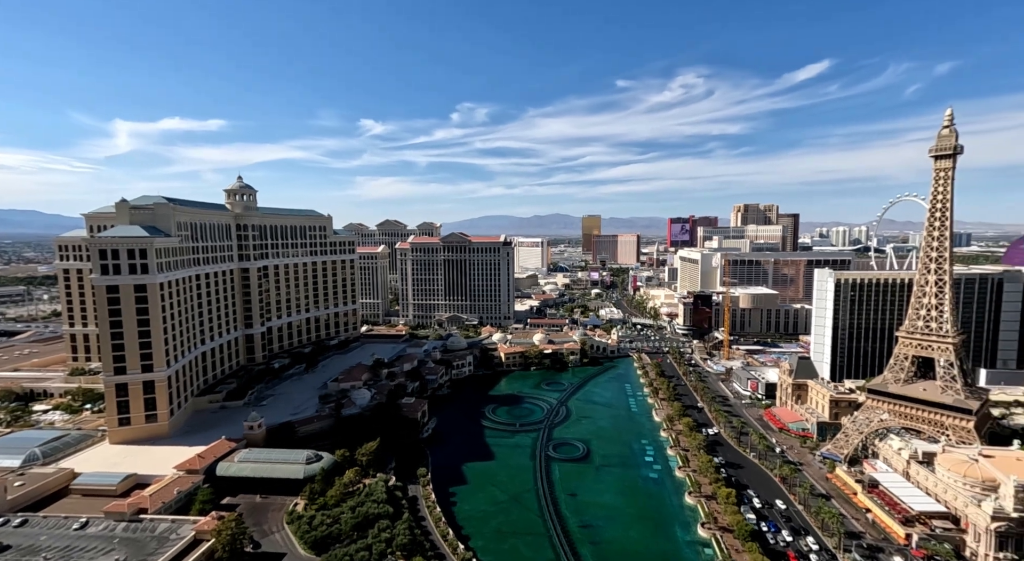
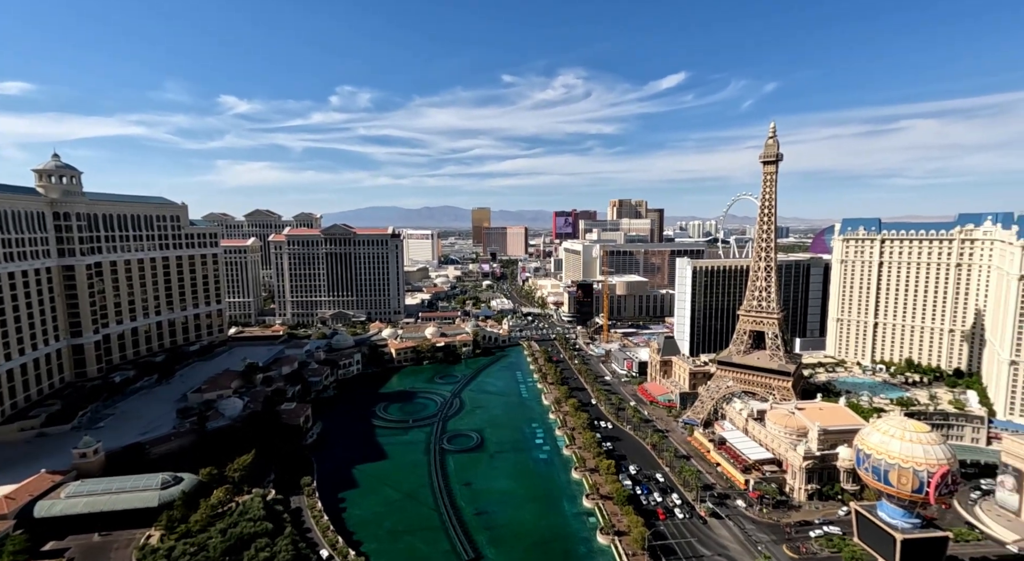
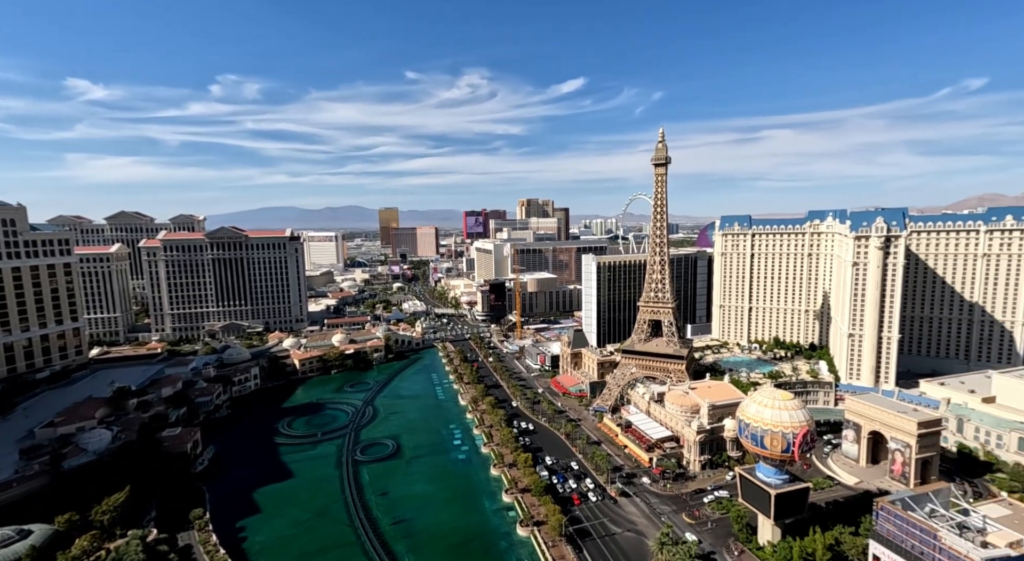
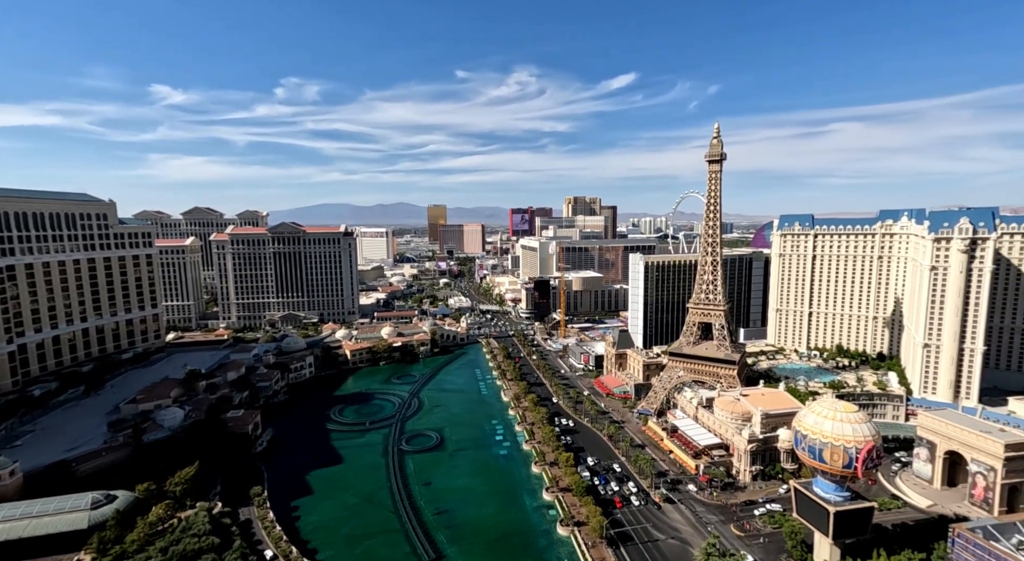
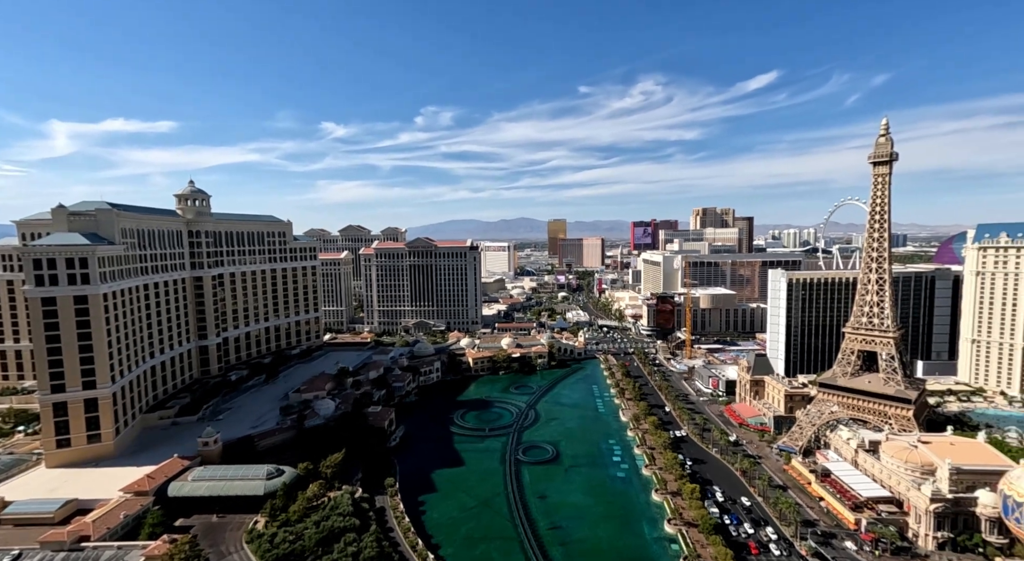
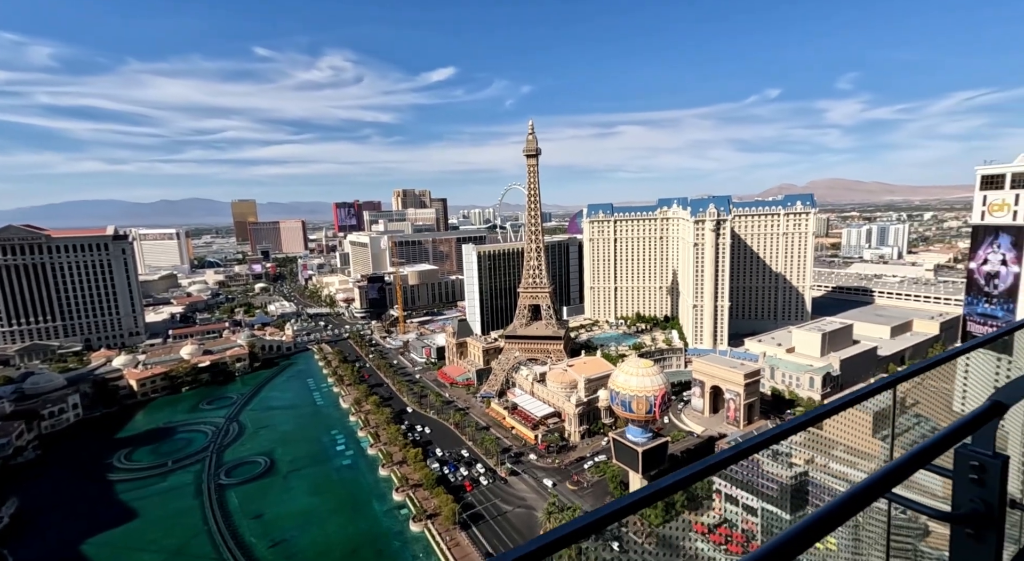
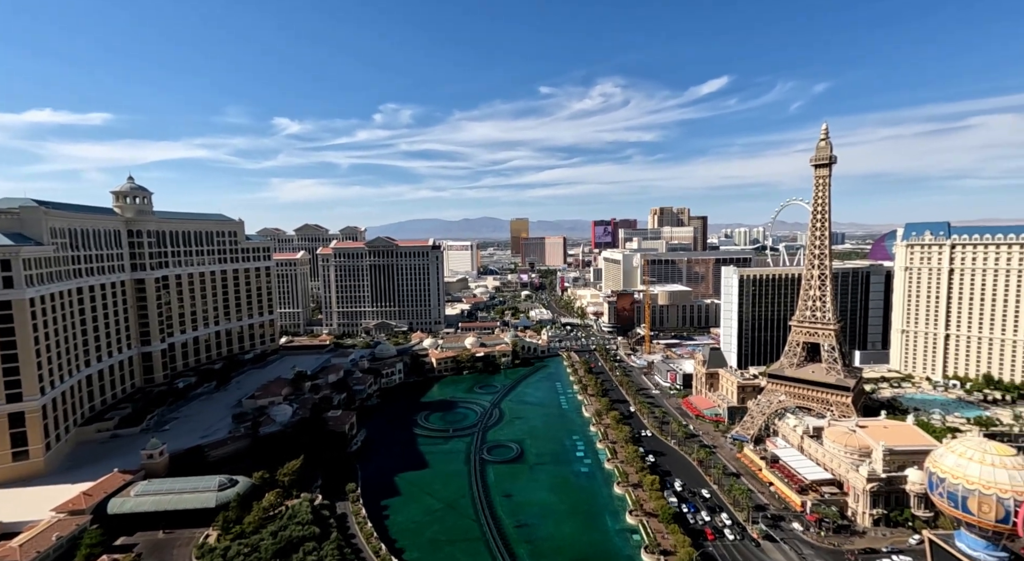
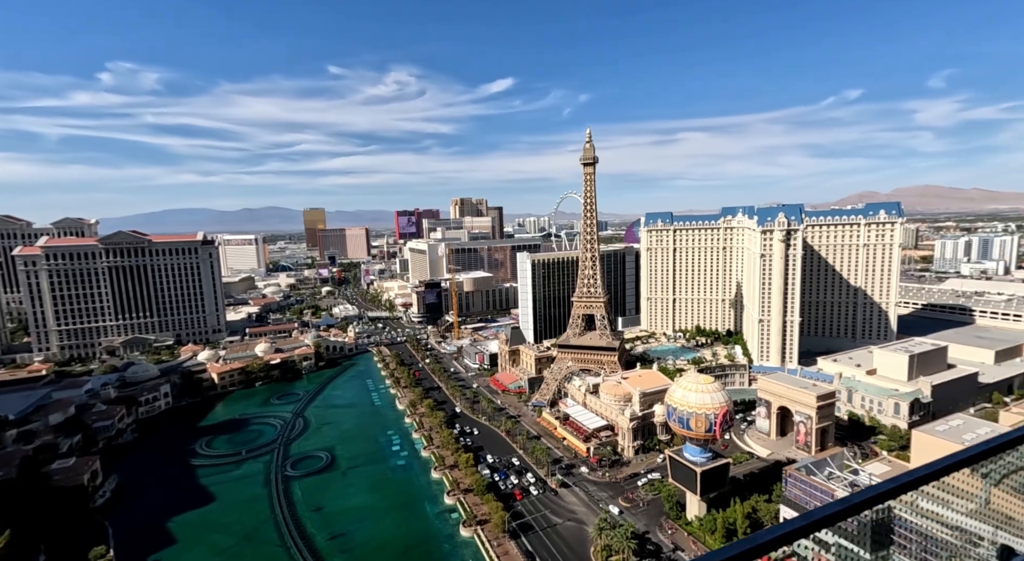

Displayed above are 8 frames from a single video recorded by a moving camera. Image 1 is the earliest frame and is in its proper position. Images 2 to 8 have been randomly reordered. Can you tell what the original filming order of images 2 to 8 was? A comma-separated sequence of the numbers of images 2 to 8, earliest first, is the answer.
5, 7, 2, 4, 3, 8, 6
